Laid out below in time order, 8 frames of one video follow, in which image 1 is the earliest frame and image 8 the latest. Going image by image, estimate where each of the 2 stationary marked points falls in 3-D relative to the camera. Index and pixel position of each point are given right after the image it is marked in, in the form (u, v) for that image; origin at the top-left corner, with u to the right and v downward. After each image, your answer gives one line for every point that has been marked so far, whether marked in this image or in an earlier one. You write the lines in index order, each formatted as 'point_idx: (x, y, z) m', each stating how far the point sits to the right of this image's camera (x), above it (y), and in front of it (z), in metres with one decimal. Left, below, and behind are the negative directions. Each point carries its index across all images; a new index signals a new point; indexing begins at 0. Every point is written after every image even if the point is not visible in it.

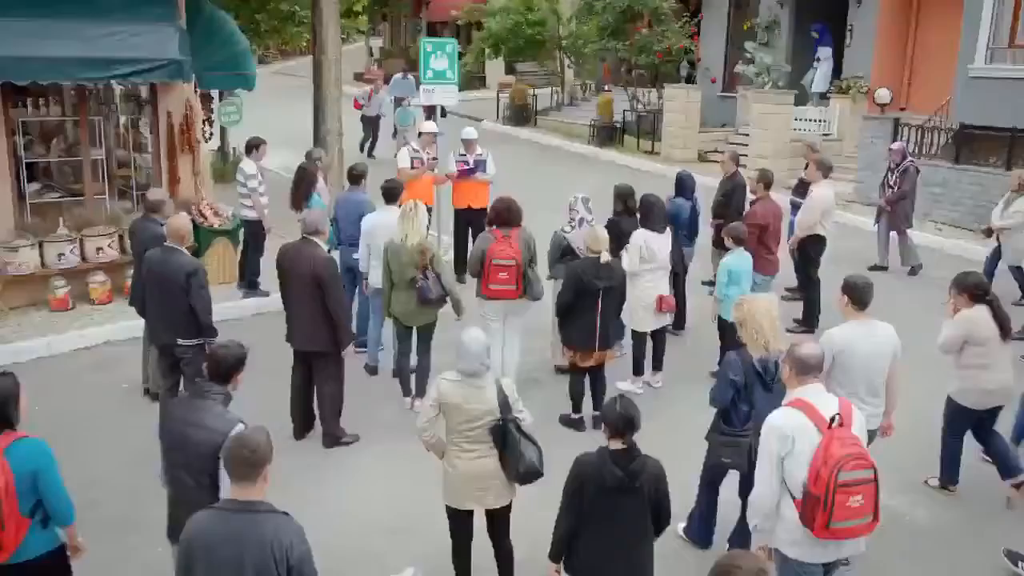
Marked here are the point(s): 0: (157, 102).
0: (-3.8, +2.0, +10.8) m
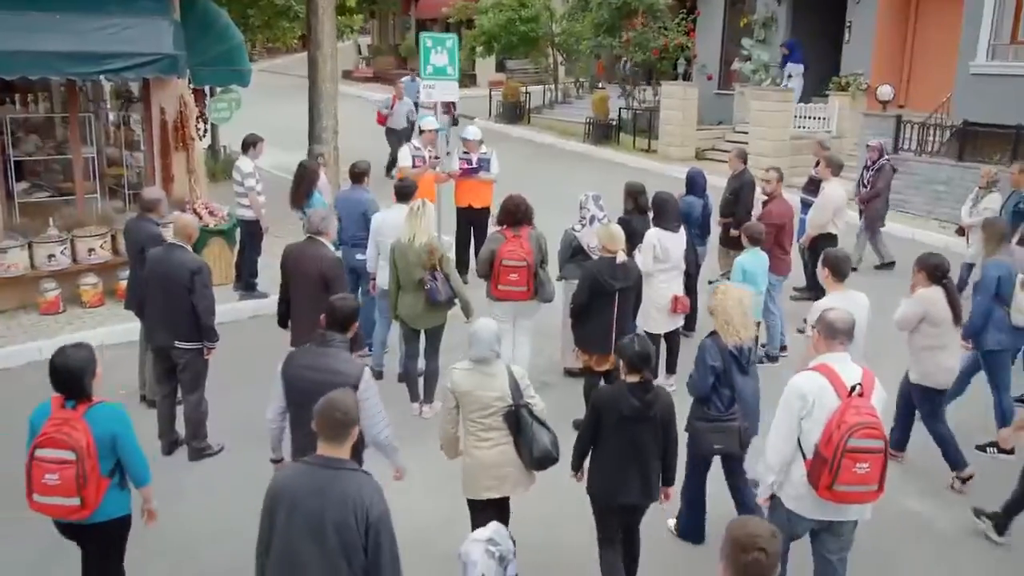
0: (-3.8, +2.0, +10.4) m
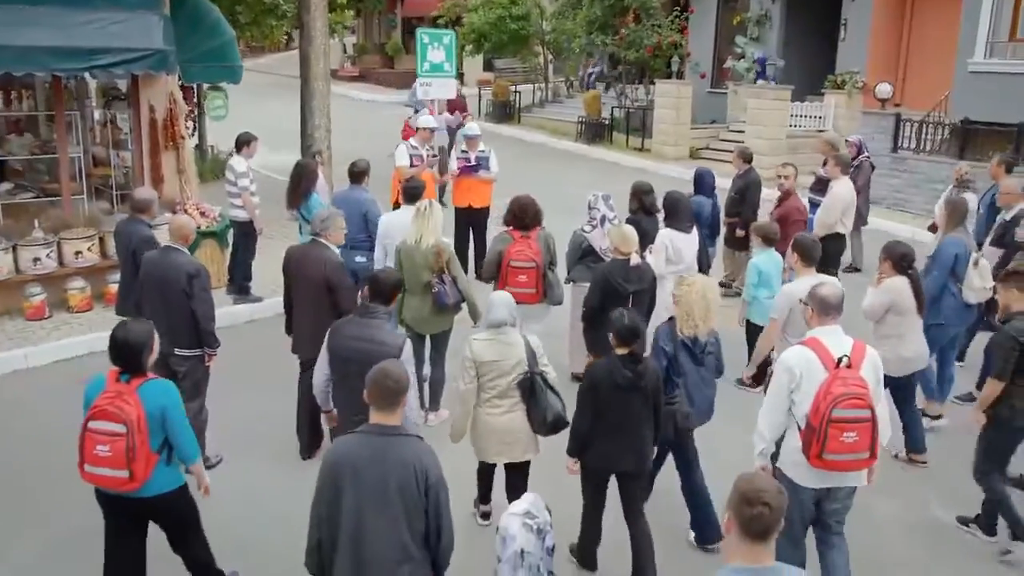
0: (-3.8, +2.0, +10.1) m
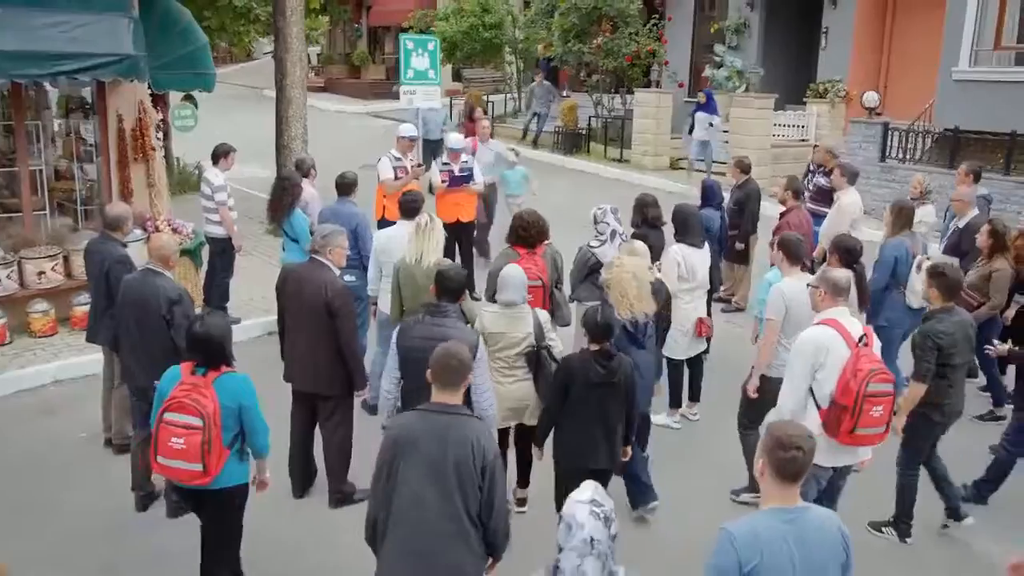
0: (-3.9, +1.8, +9.5) m
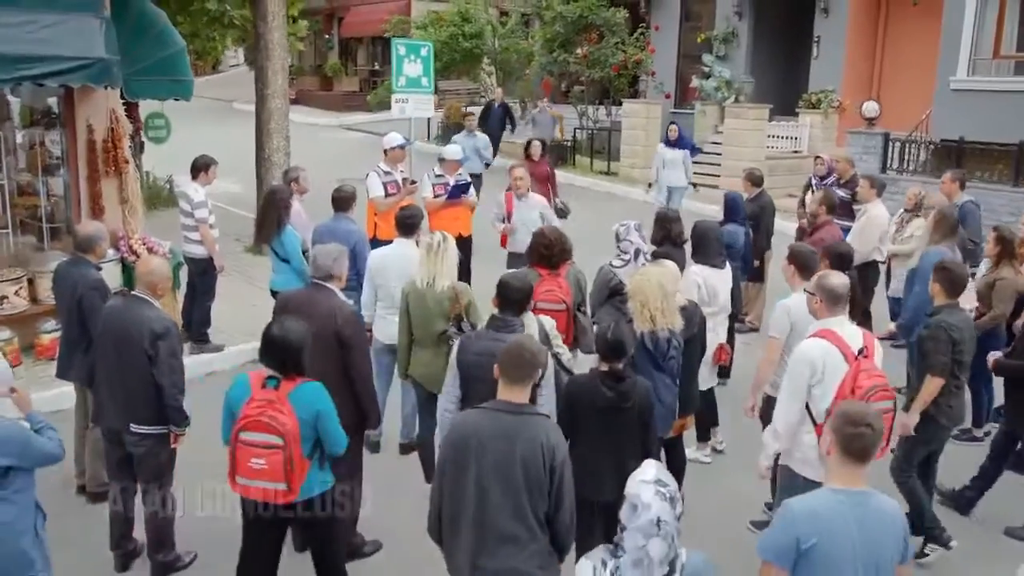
0: (-3.9, +1.6, +8.8) m
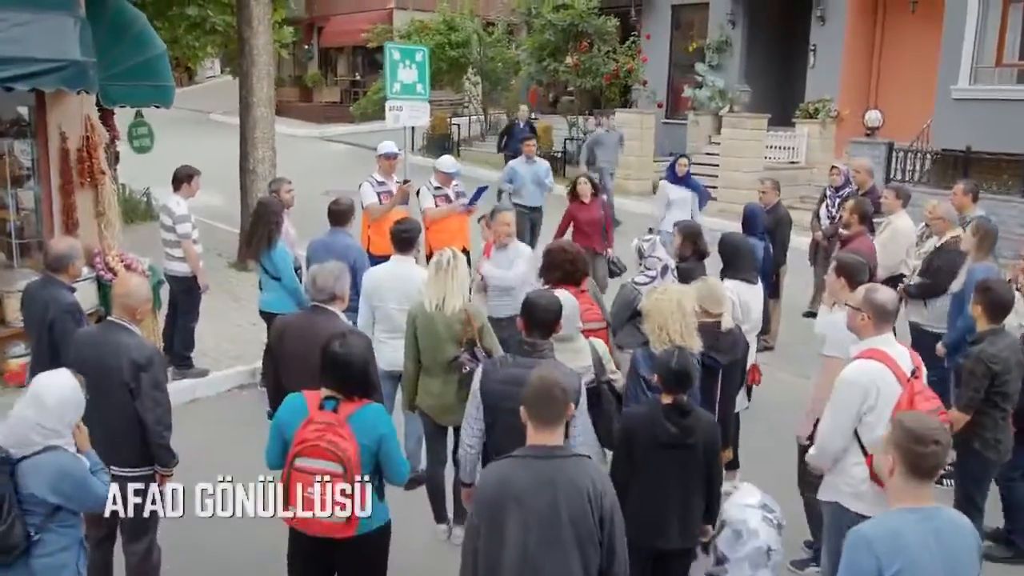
0: (-3.9, +1.4, +8.2) m
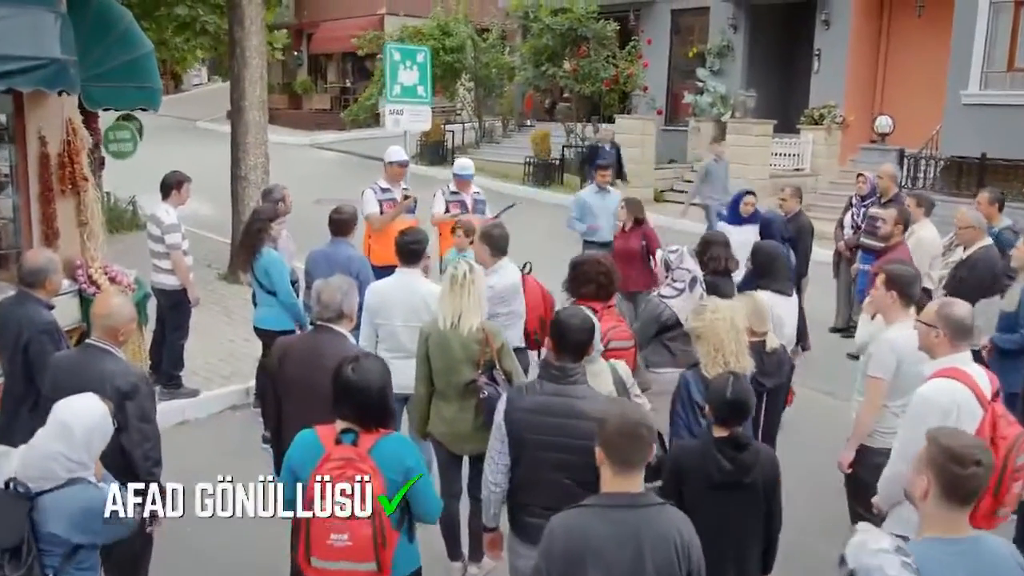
0: (-3.8, +1.3, +7.7) m
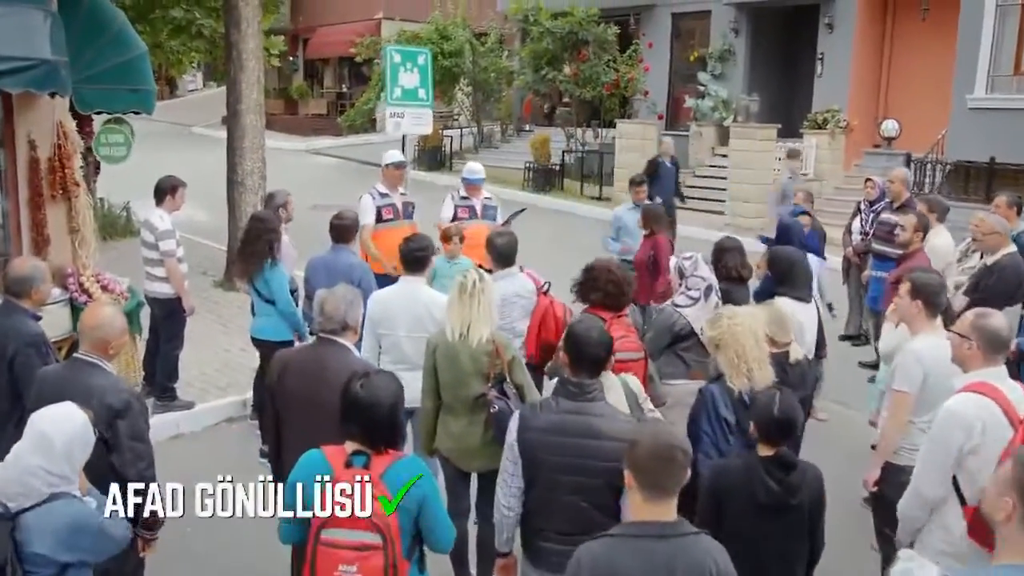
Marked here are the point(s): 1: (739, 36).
0: (-3.8, +1.2, +7.5) m
1: (+3.8, +4.3, +16.7) m
